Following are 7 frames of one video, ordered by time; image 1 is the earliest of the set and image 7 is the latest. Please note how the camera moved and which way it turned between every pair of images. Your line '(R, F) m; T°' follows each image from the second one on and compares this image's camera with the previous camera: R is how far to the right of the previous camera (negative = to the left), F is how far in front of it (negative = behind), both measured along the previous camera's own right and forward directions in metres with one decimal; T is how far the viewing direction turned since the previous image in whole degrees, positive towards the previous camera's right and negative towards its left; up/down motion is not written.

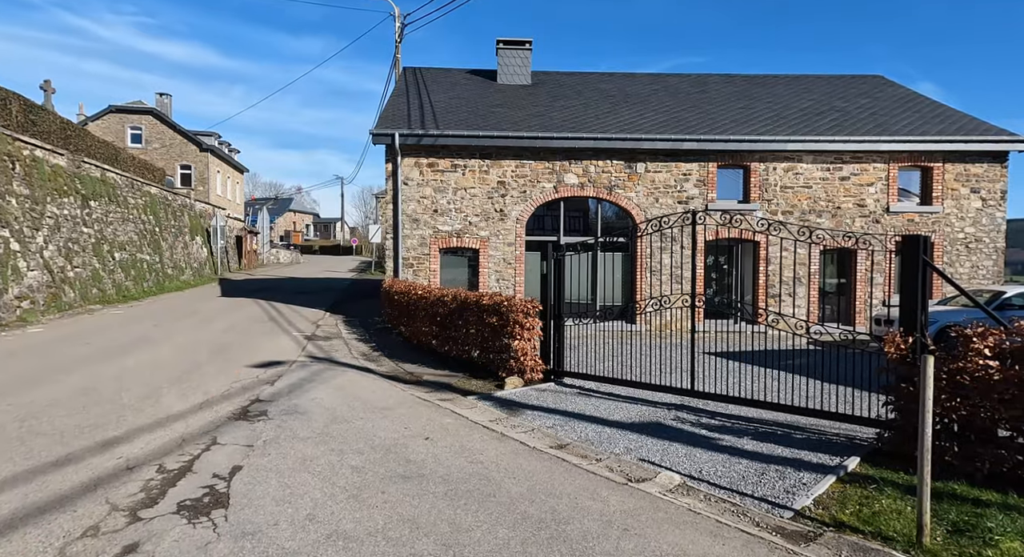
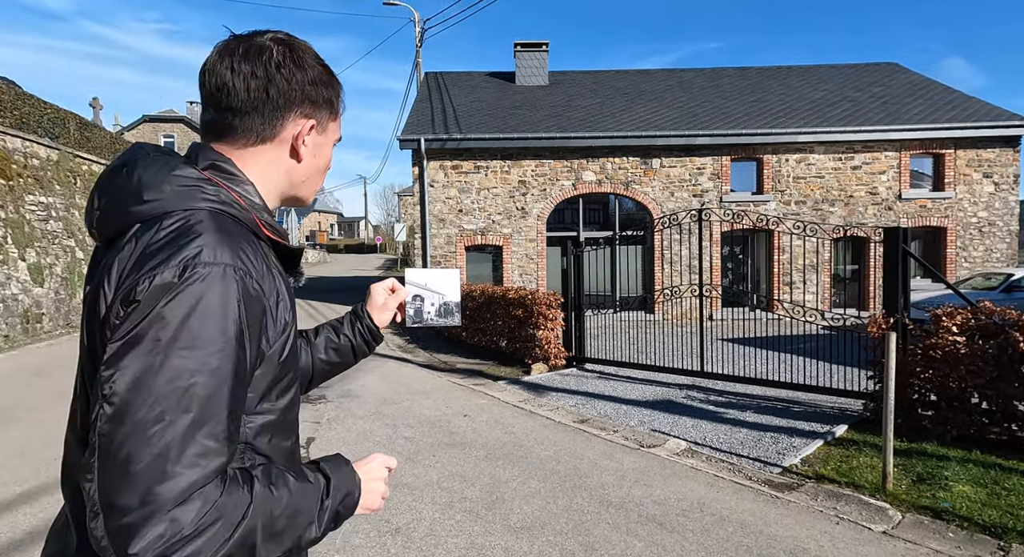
(0.0, -0.7) m; -2°
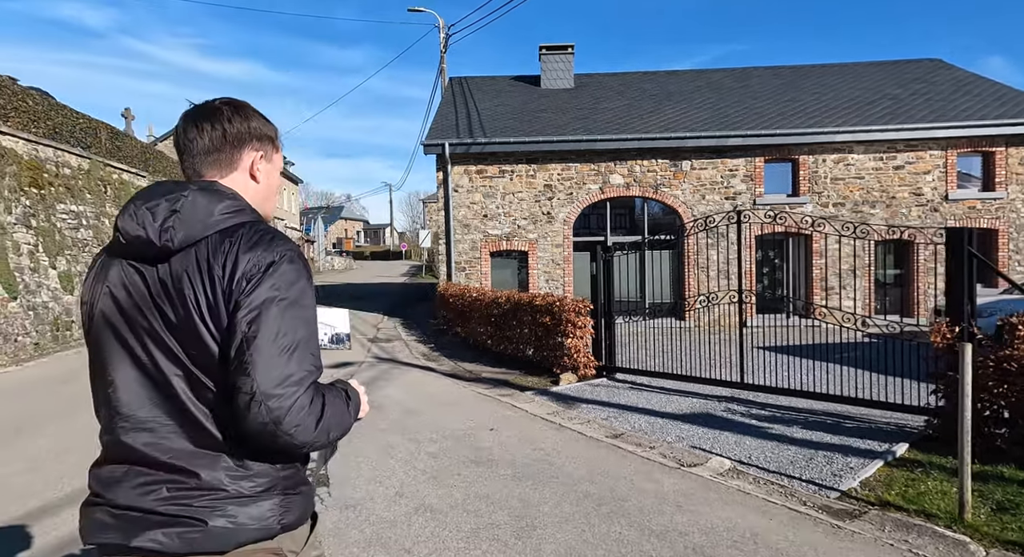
(0.0, +0.3) m; -2°
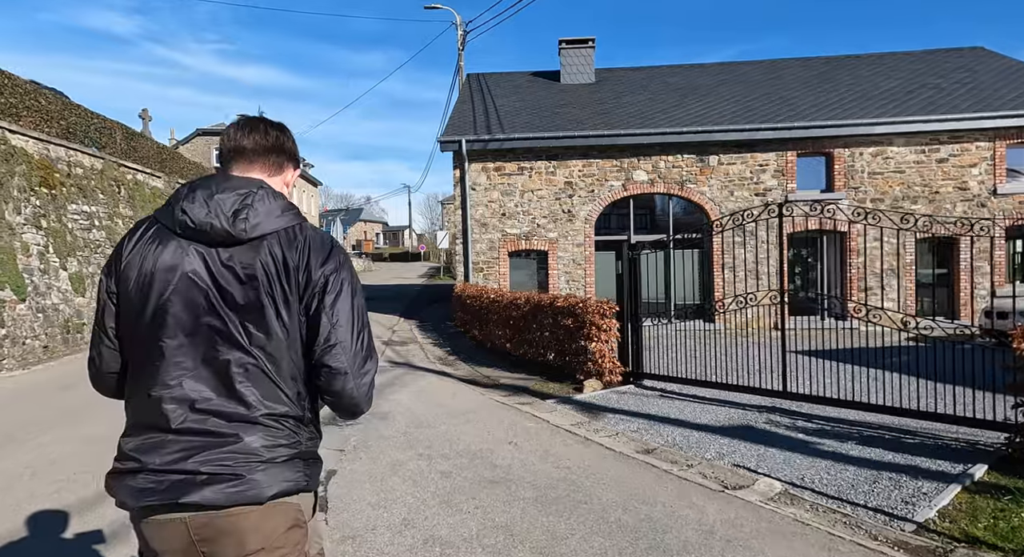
(0.0, +0.5) m; -2°
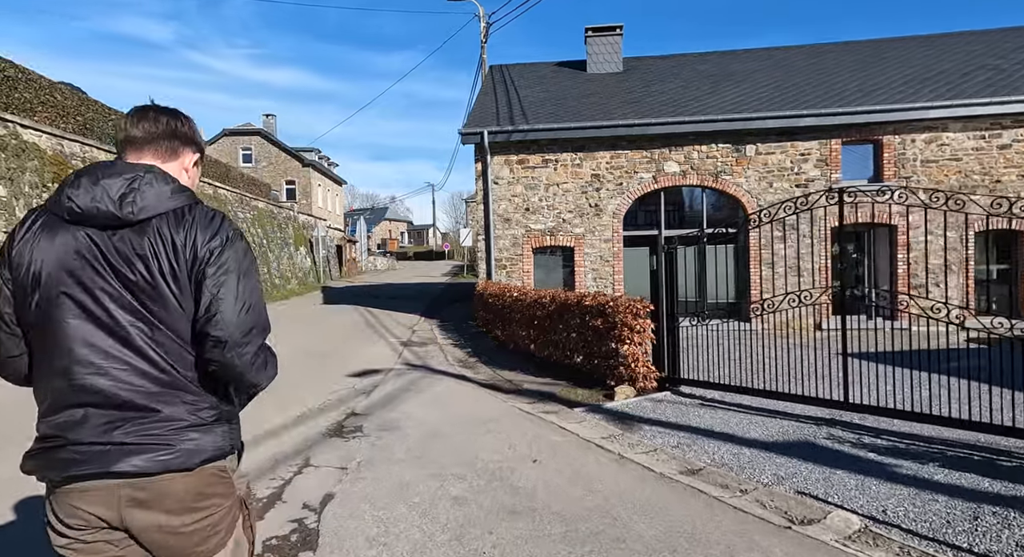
(0.0, +0.6) m; -2°
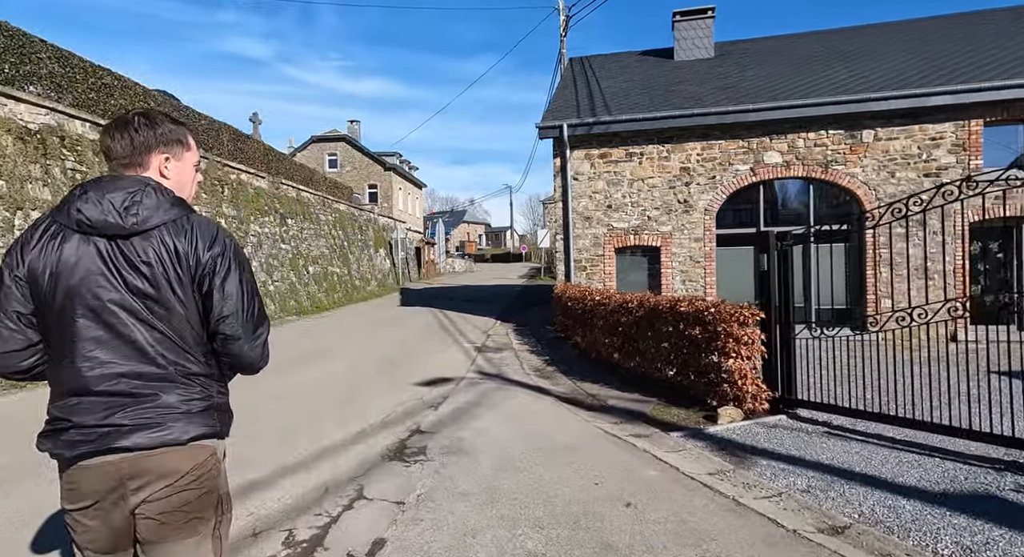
(-0.1, +0.7) m; -8°
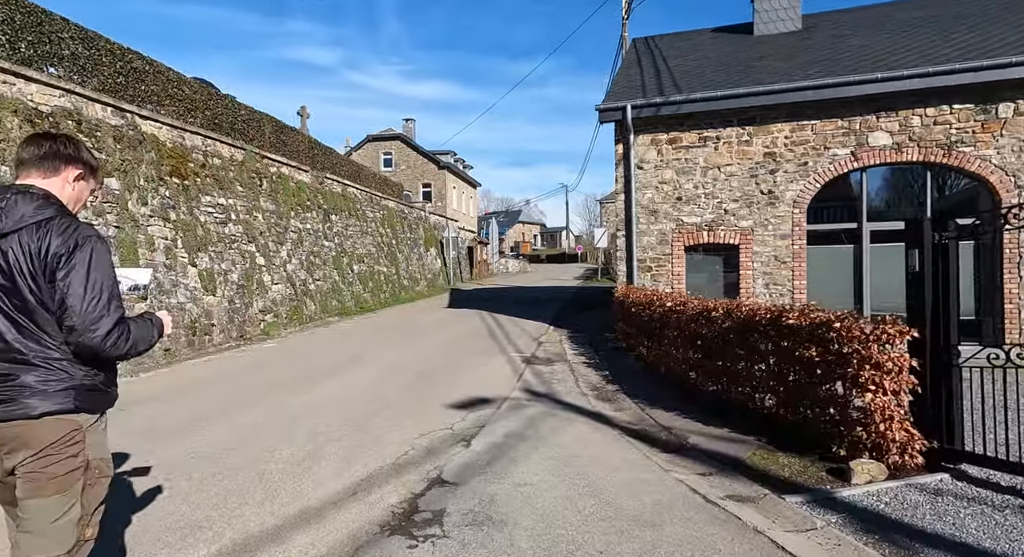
(0.0, +1.3) m; -5°
